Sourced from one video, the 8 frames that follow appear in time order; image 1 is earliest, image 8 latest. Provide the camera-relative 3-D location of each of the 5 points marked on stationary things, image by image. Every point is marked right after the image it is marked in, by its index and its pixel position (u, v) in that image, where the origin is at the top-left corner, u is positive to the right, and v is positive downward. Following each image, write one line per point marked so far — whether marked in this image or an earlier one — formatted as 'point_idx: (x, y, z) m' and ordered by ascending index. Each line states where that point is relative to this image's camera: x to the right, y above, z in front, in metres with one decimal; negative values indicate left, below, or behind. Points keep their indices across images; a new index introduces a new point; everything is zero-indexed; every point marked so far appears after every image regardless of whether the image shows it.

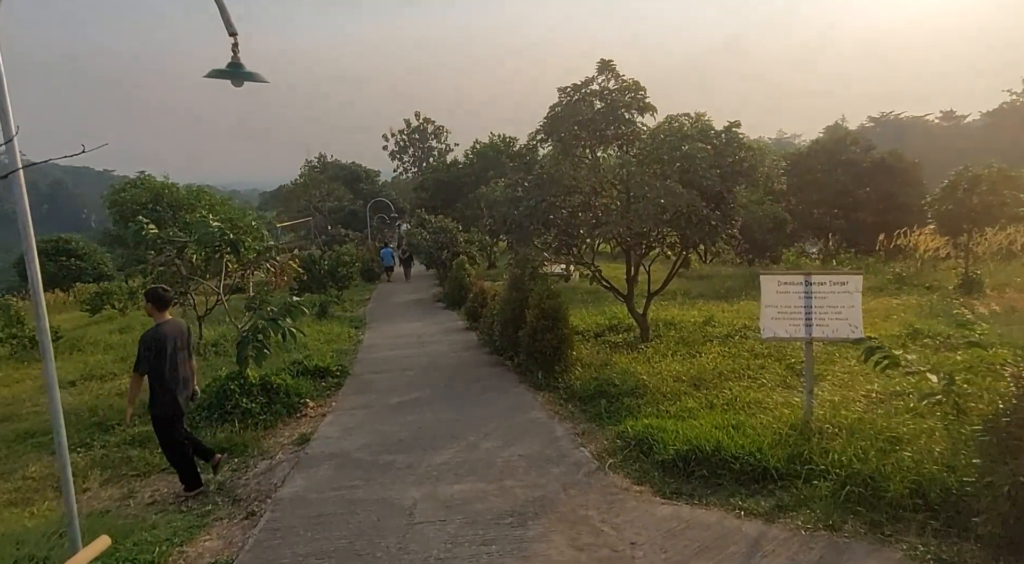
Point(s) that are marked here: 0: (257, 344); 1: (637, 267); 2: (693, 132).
0: (-2.7, -0.7, +7.4) m
1: (+1.7, +0.2, +9.8) m
2: (+2.2, +1.8, +8.6) m
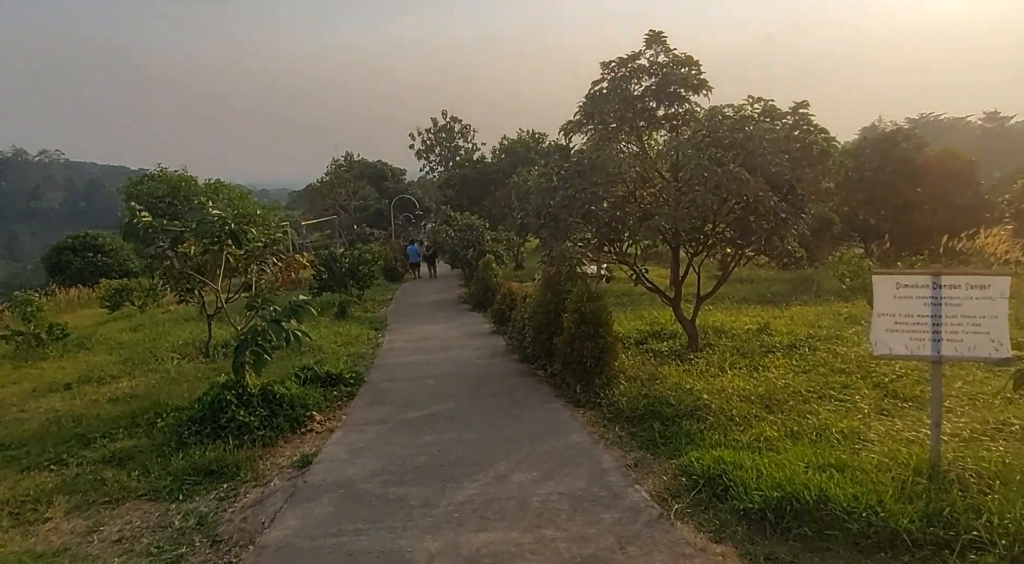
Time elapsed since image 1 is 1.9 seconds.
0: (-2.4, -0.6, +6.5) m
1: (+2.1, +0.2, +8.7) m
2: (+2.6, +1.8, +7.5) m
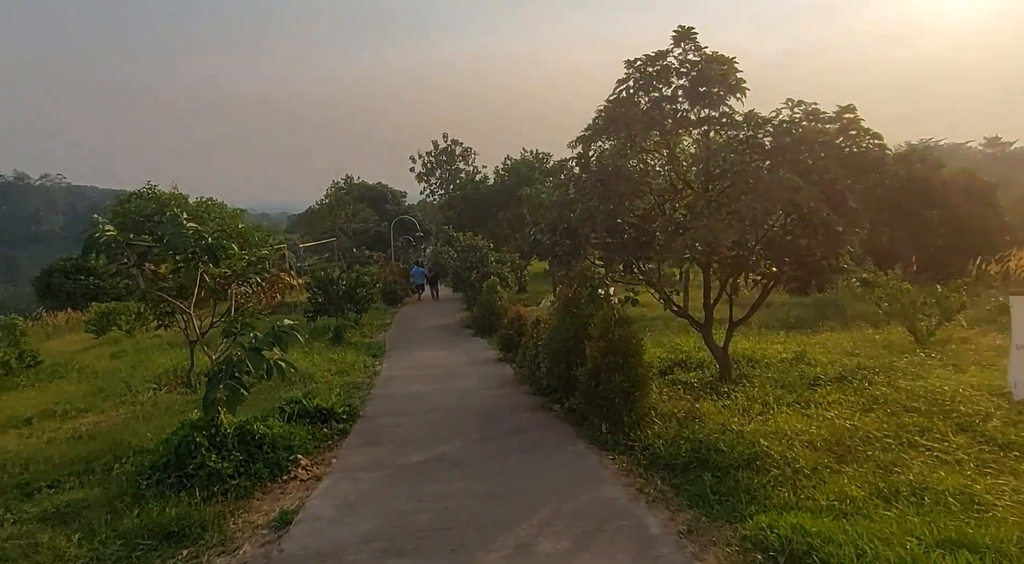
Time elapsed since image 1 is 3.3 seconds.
0: (-2.2, -0.8, +5.6) m
1: (+2.3, -0.1, +7.9) m
2: (+2.7, +1.6, +6.7) m
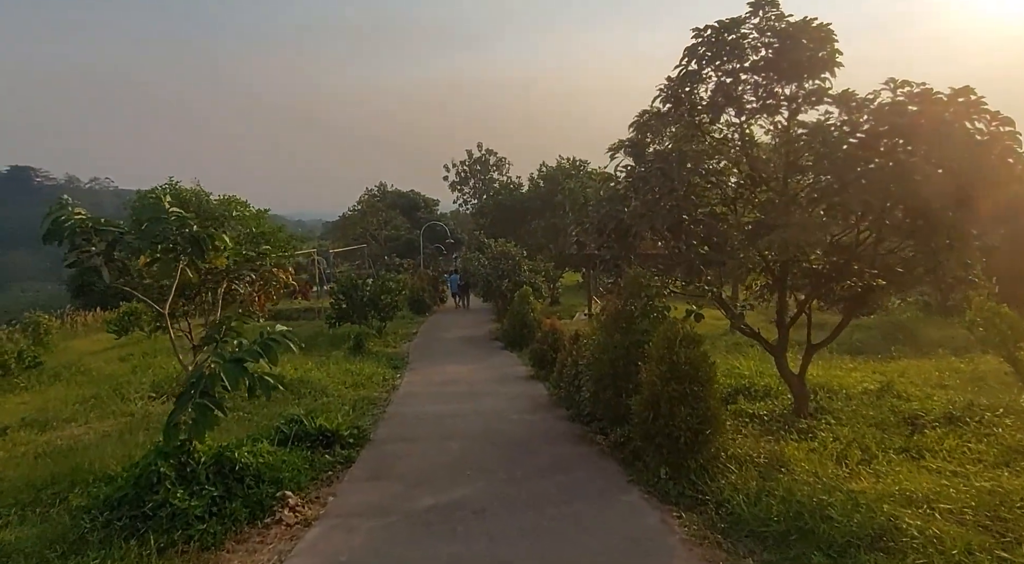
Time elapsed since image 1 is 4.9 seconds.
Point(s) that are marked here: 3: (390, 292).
0: (-2.0, -0.8, +4.6) m
1: (+2.6, -0.2, +6.7) m
2: (+3.1, +1.4, +5.5) m
3: (-2.7, -0.2, +15.9) m
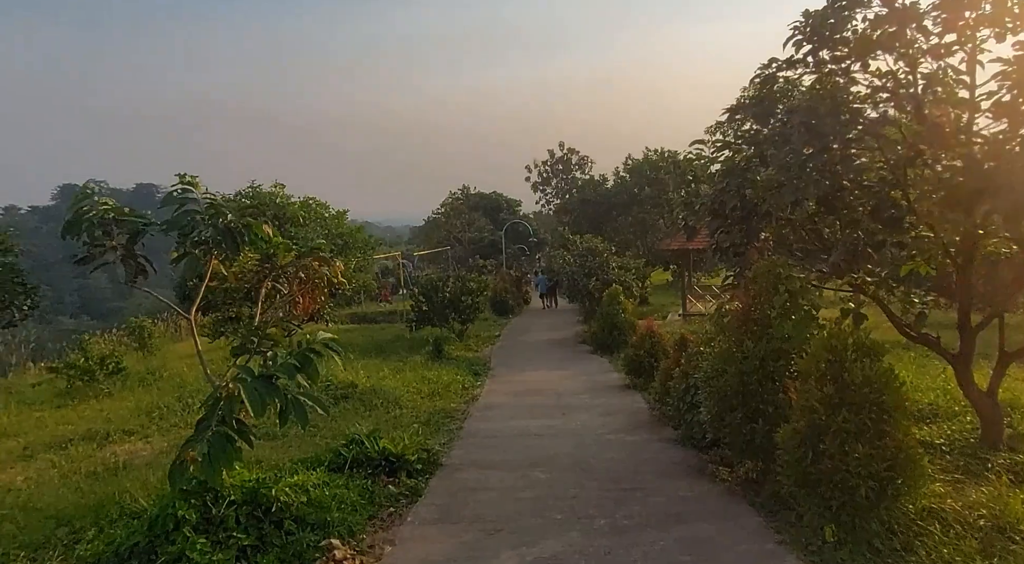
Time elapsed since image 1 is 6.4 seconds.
0: (-1.5, -0.8, +3.7) m
1: (+3.3, -0.1, +5.2) m
2: (+3.6, +1.5, +4.0) m
3: (-0.9, -0.2, +15.0) m
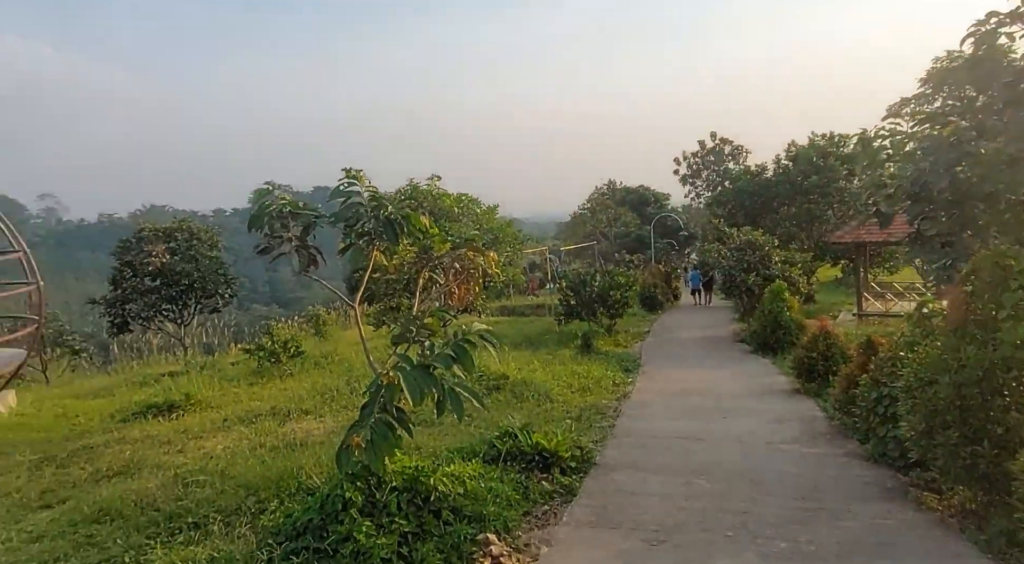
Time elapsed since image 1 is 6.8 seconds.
0: (-0.6, -0.7, +3.7) m
1: (+4.4, -0.1, +4.2) m
2: (+4.4, +1.5, +3.0) m
3: (+2.2, -0.1, +14.7) m
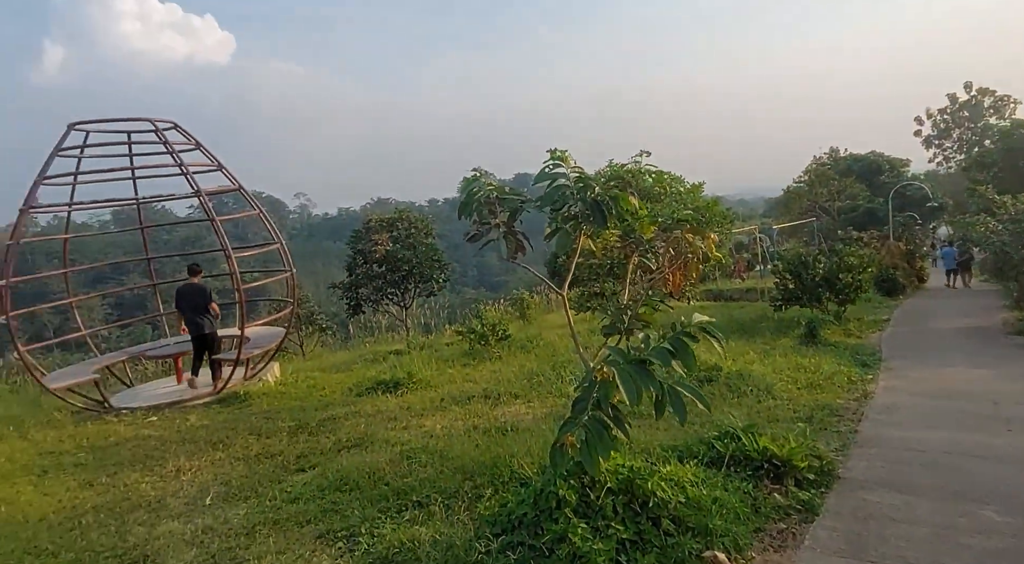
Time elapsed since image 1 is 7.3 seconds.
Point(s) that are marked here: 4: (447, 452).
0: (+0.4, -0.7, +3.2) m
1: (+5.4, 0.0, +2.3) m
2: (+5.1, +1.6, +1.1) m
3: (+6.2, +0.2, +13.0) m
4: (-0.7, -1.5, +6.3) m
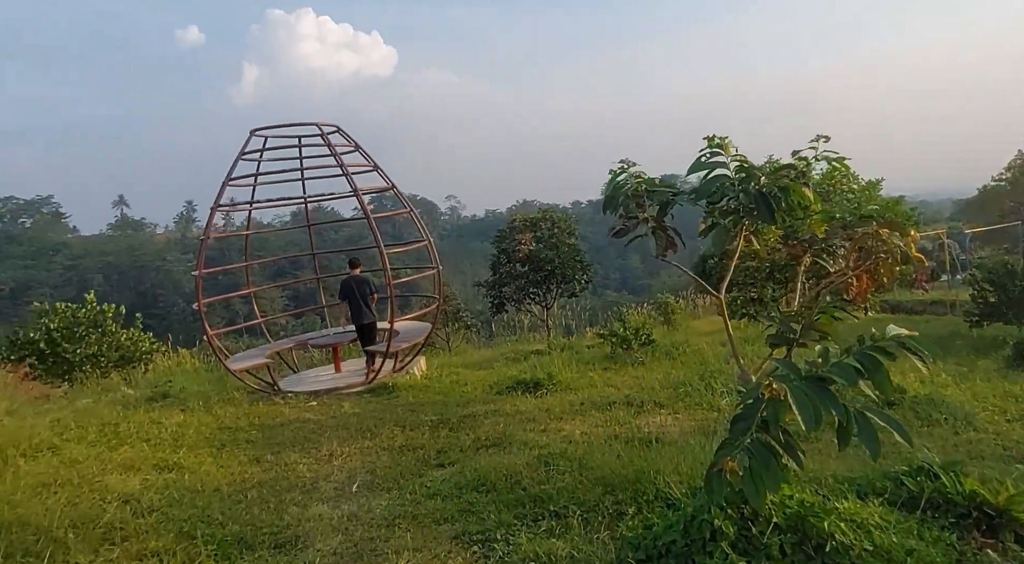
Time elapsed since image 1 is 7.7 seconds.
0: (+1.0, -0.7, +2.5) m
1: (+5.7, -0.1, +0.7) m
2: (+5.2, +1.5, -0.5) m
3: (+8.6, 0.0, +11.0) m
4: (+0.5, -1.5, +5.7) m
